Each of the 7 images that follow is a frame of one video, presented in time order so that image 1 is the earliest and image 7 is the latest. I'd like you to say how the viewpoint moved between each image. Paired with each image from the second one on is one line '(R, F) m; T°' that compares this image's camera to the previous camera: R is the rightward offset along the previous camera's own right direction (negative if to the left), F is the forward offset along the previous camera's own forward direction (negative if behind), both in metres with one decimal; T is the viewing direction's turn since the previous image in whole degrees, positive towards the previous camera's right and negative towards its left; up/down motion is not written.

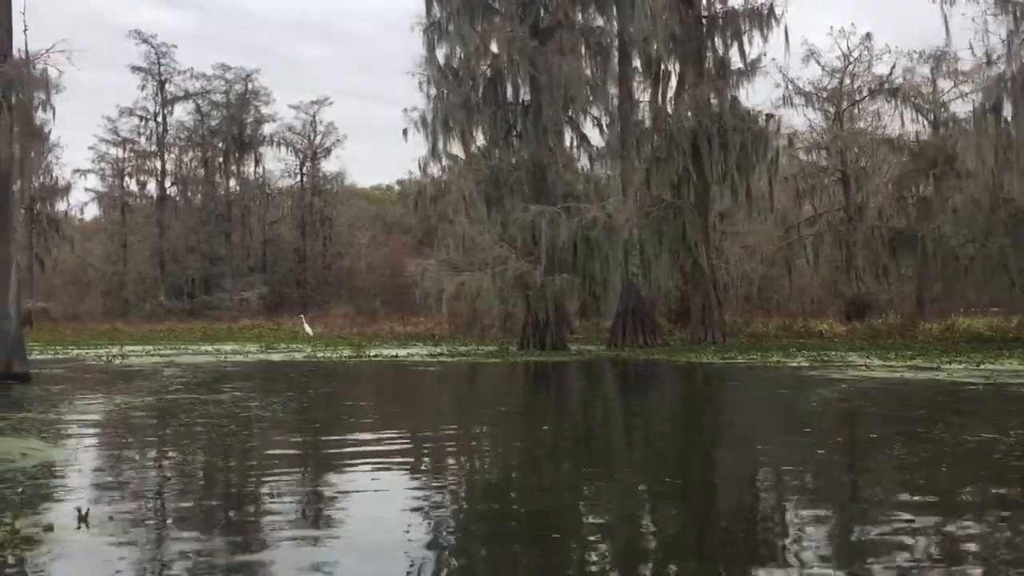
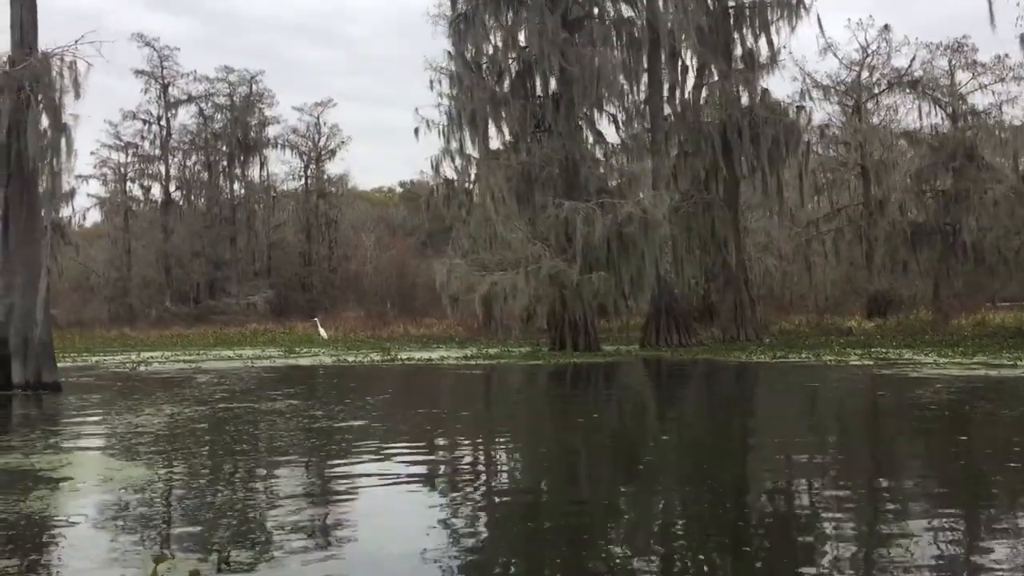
(-0.6, +0.6) m; 0°
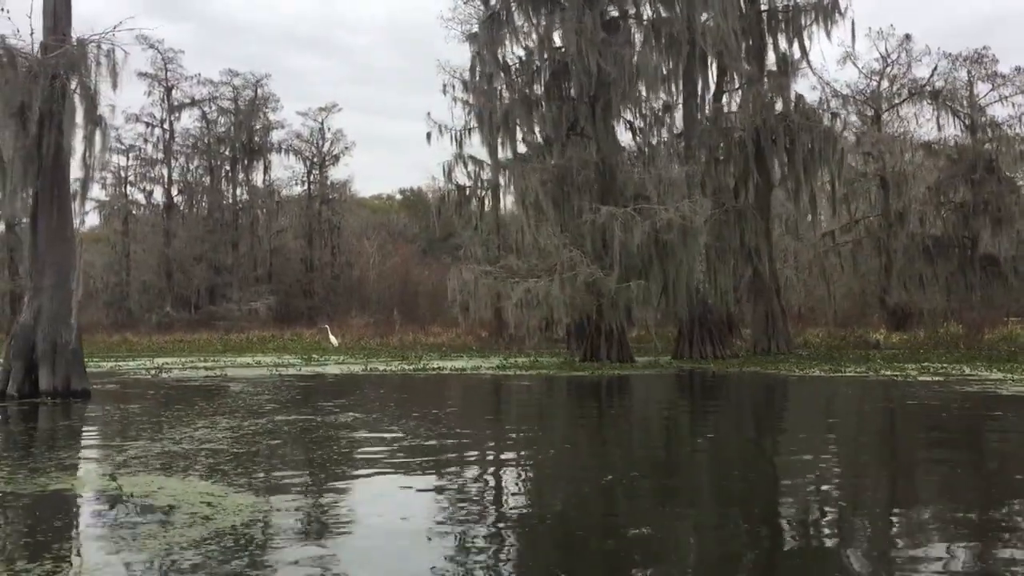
(-0.7, +0.7) m; 0°
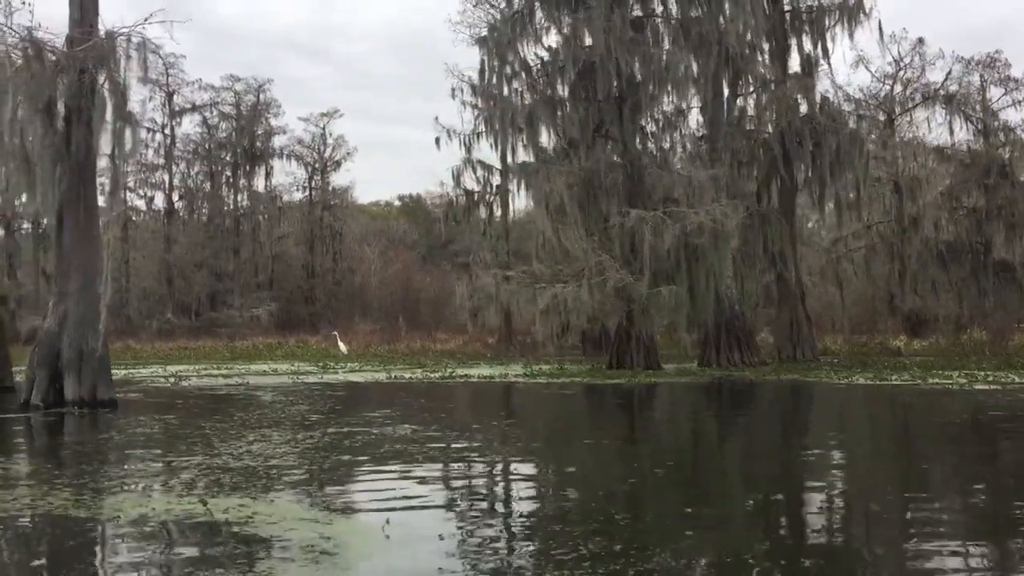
(-0.5, +0.5) m; 0°
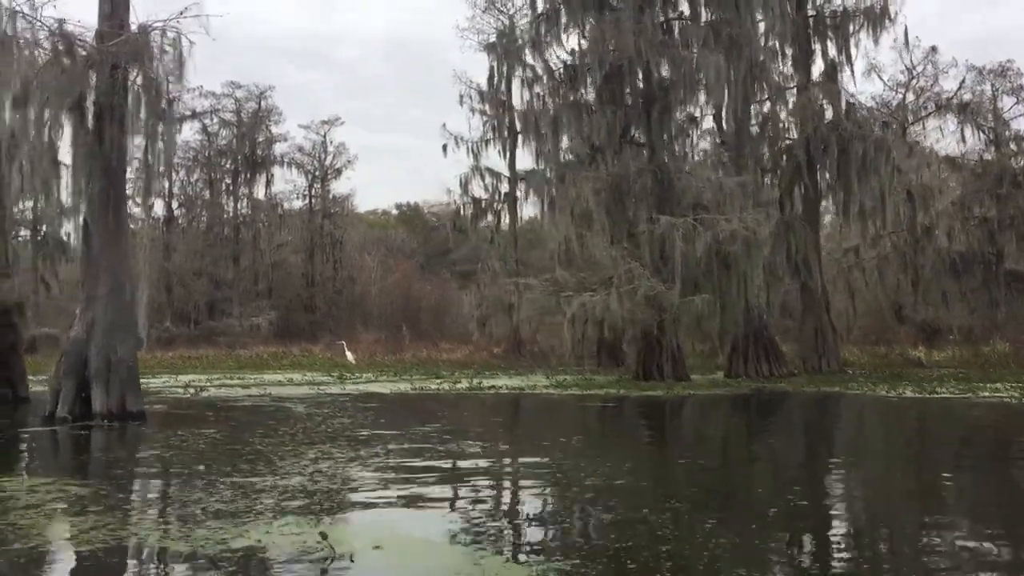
(-0.6, +0.5) m; 0°
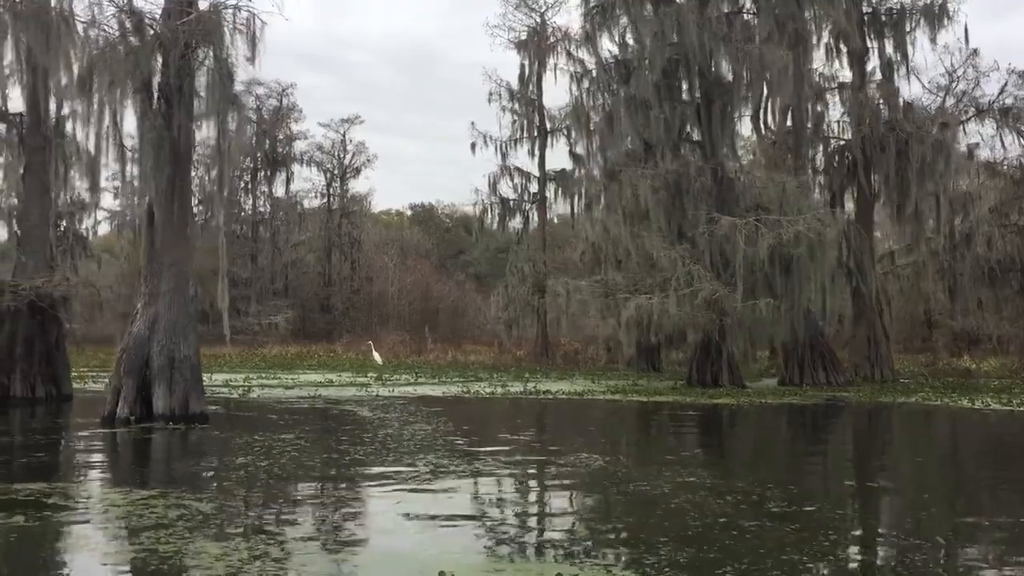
(-0.8, +0.6) m; 0°
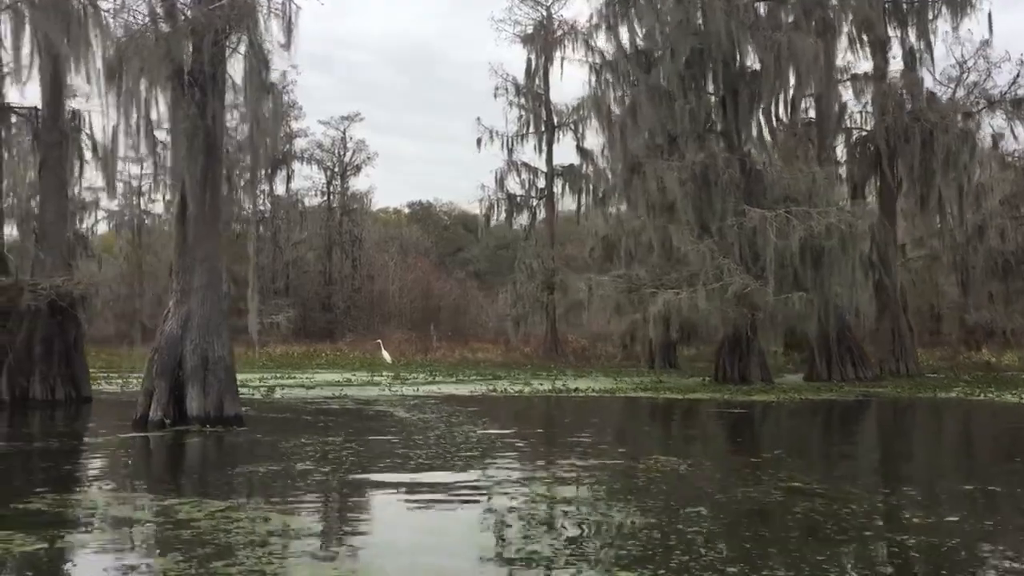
(-0.5, +0.4) m; 0°
